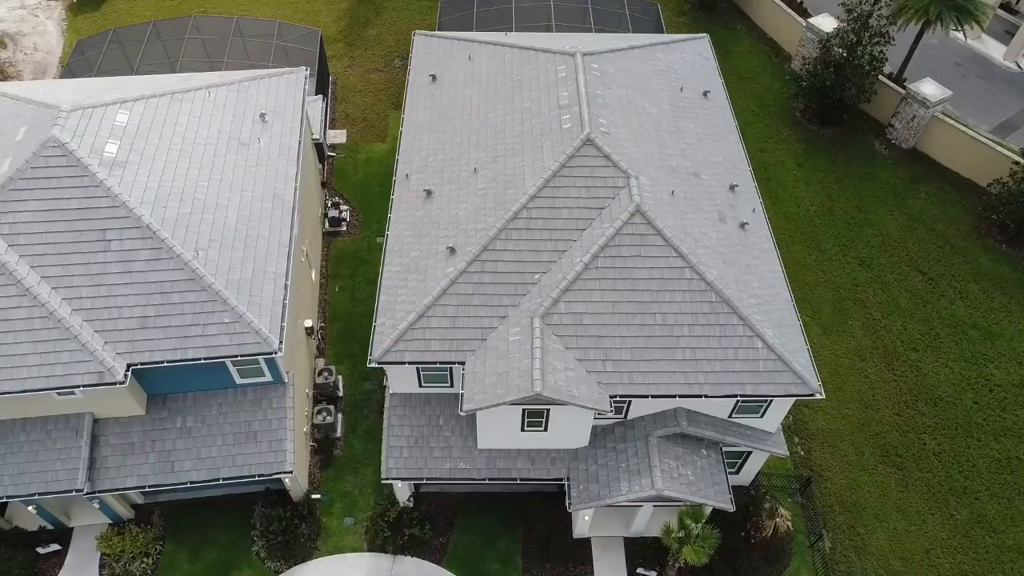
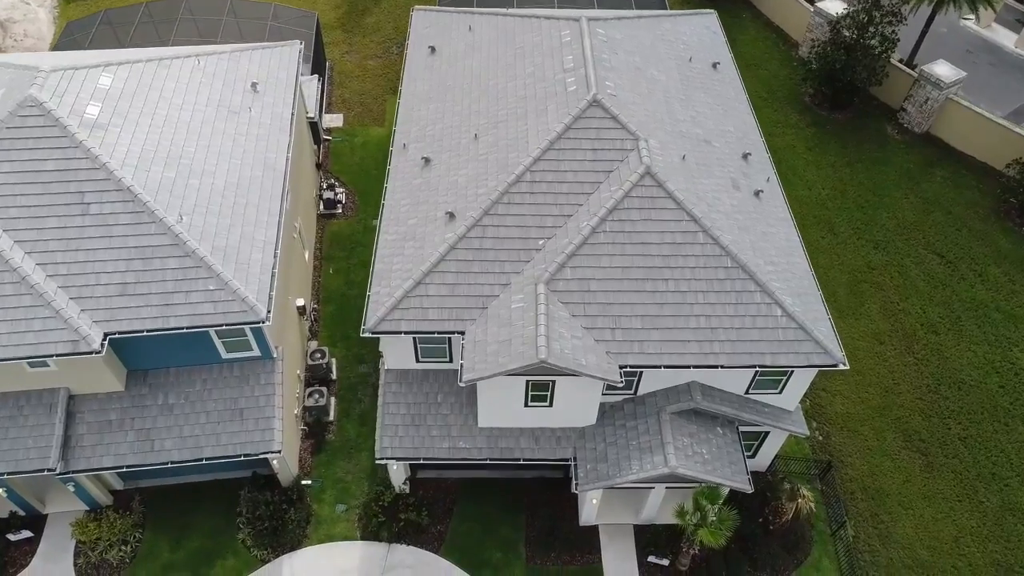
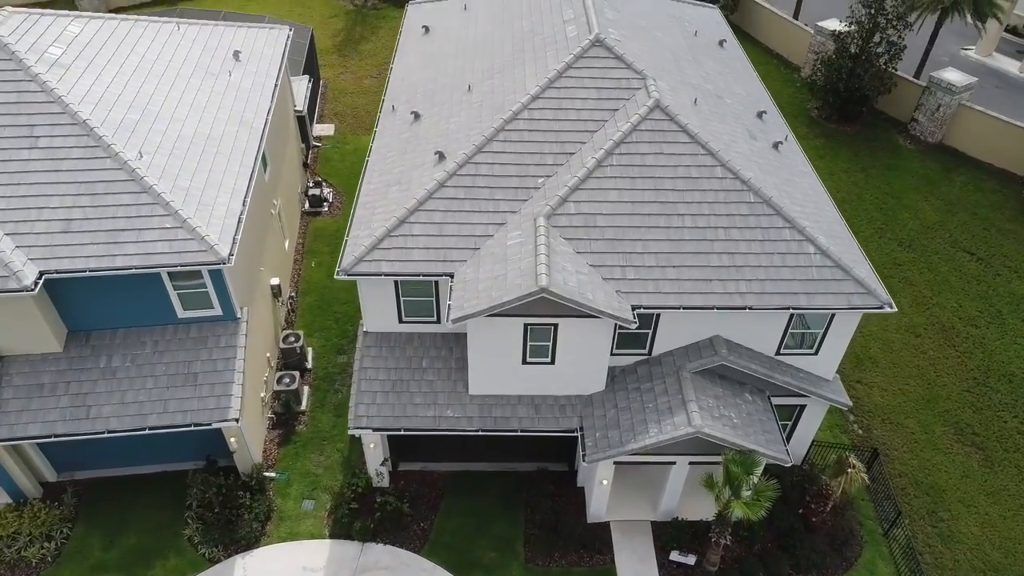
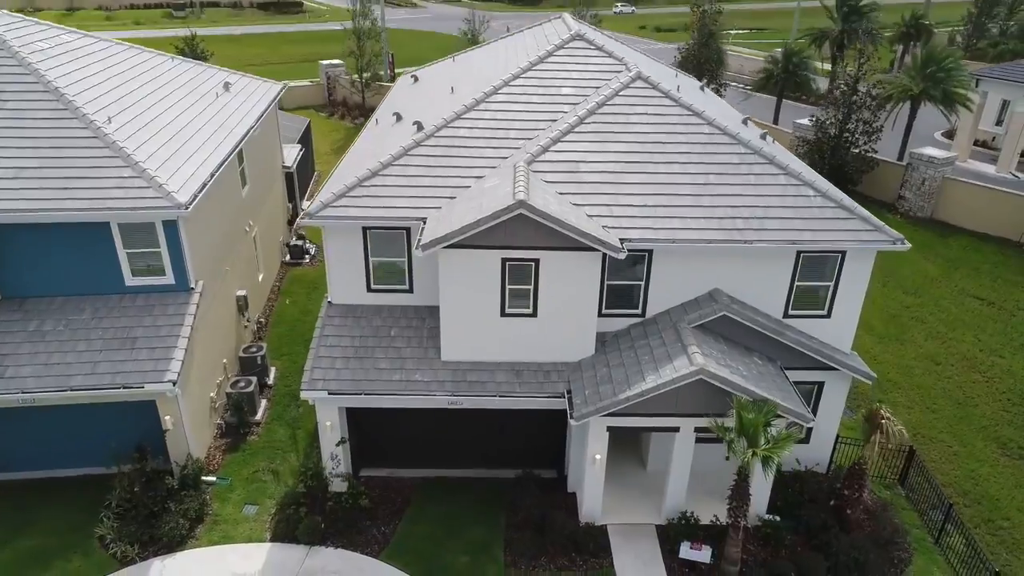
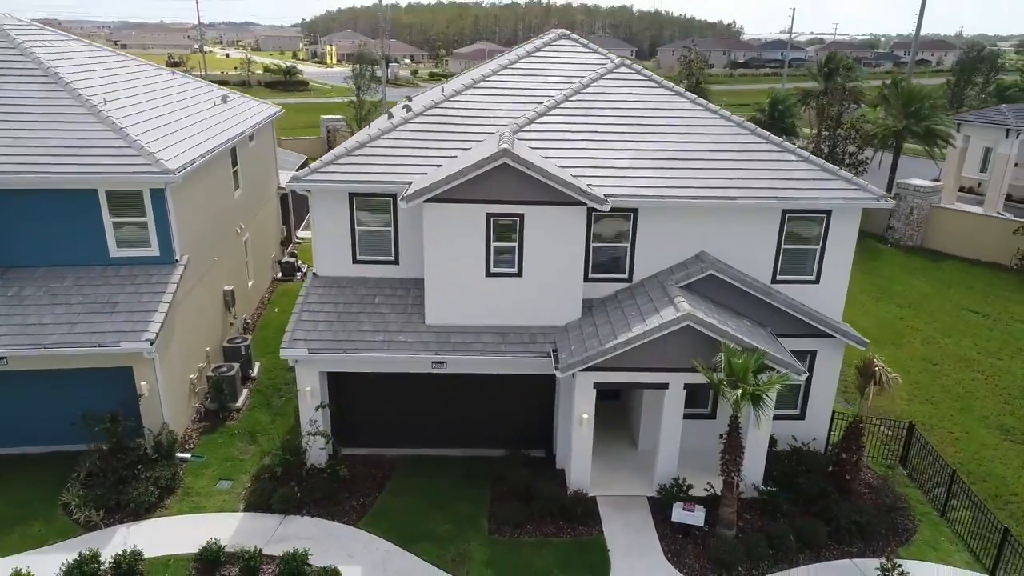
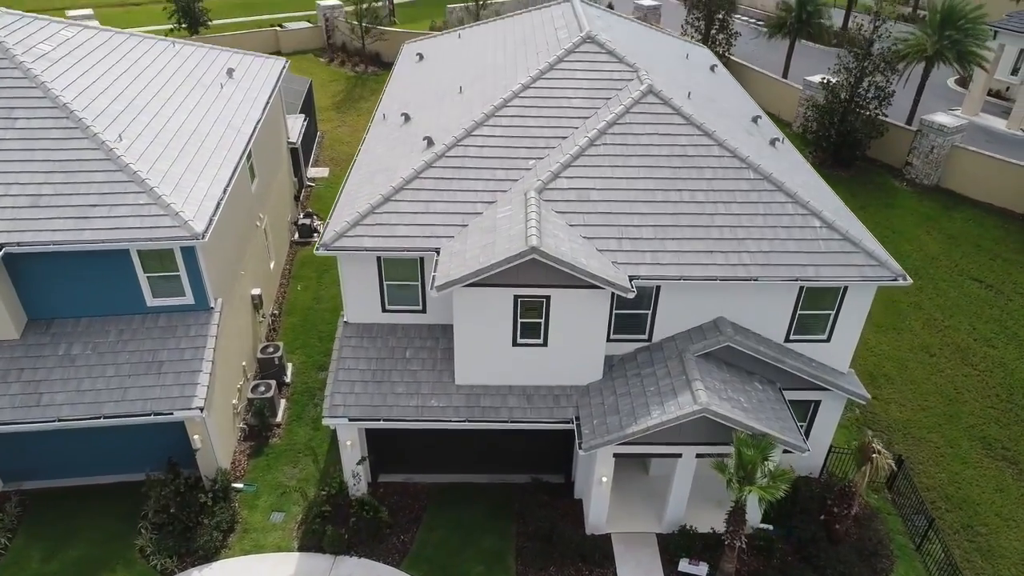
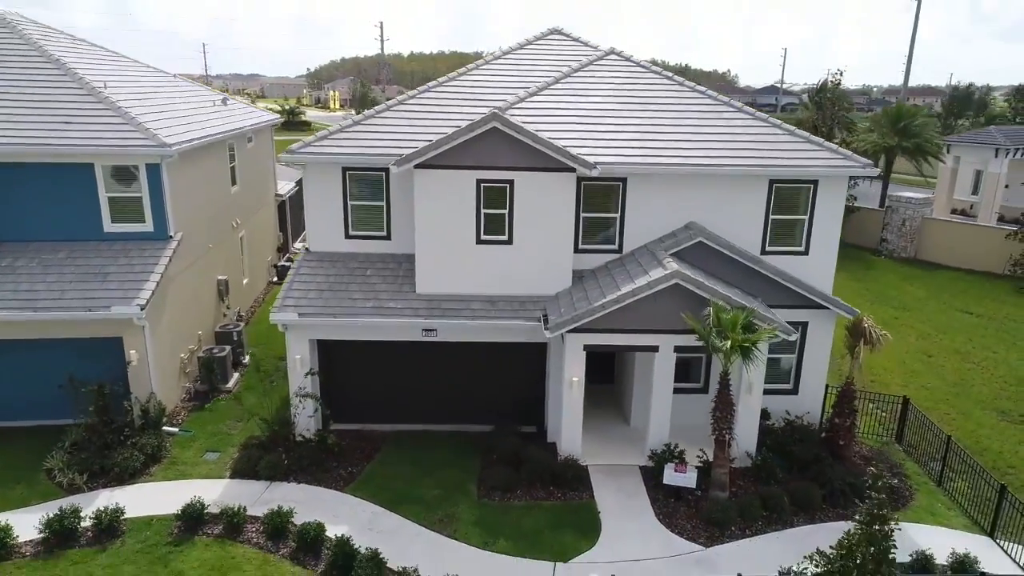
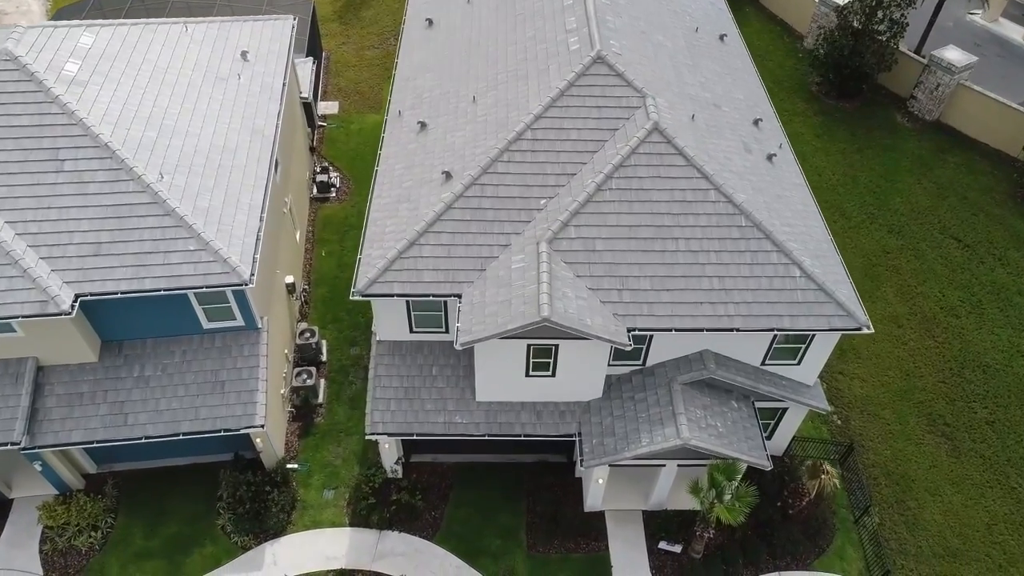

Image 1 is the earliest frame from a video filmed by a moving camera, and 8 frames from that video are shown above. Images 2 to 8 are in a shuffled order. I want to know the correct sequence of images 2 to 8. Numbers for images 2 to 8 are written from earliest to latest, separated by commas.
2, 8, 3, 6, 4, 5, 7
